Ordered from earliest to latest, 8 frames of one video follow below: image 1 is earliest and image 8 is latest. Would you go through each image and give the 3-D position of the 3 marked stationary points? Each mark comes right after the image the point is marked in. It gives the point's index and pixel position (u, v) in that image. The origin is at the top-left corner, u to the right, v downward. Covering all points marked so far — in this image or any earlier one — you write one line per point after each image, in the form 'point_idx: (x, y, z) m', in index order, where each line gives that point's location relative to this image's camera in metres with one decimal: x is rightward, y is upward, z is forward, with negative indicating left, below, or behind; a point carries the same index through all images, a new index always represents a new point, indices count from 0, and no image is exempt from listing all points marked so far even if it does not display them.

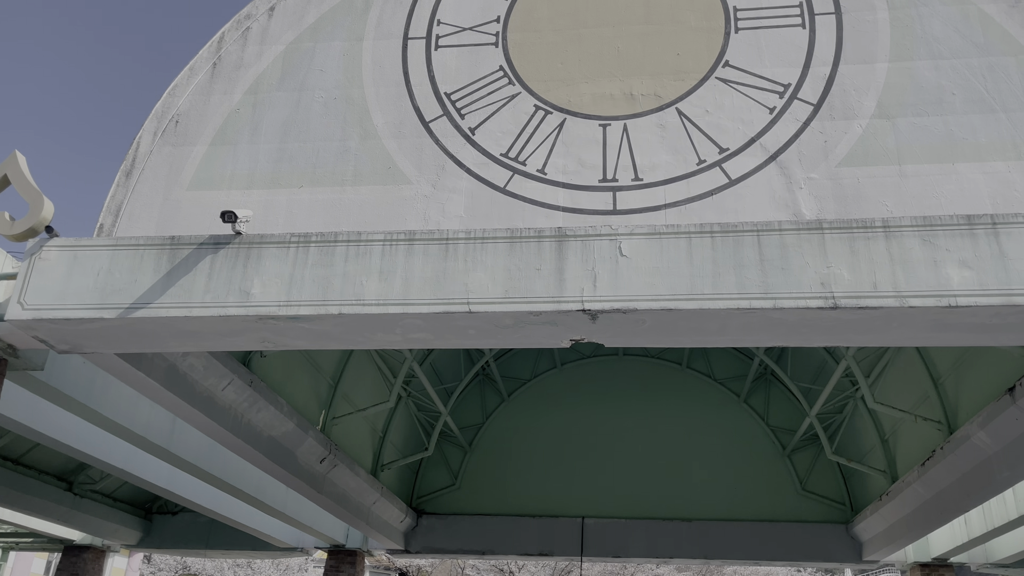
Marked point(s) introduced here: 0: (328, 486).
0: (-3.6, -3.9, +15.7) m
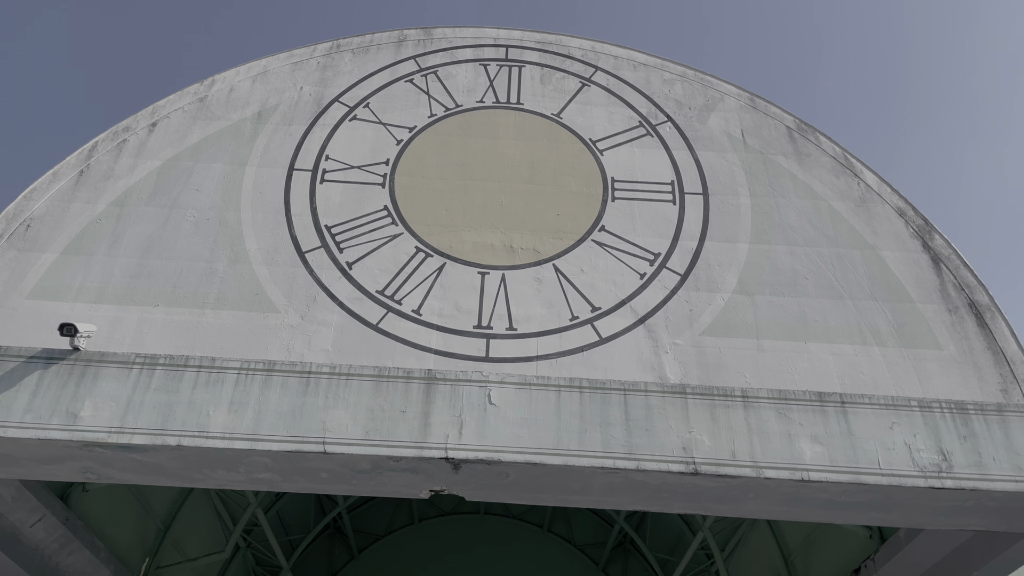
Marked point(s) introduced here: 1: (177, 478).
0: (-6.4, -6.1, +13.8) m
1: (-3.3, -1.8, +7.8) m
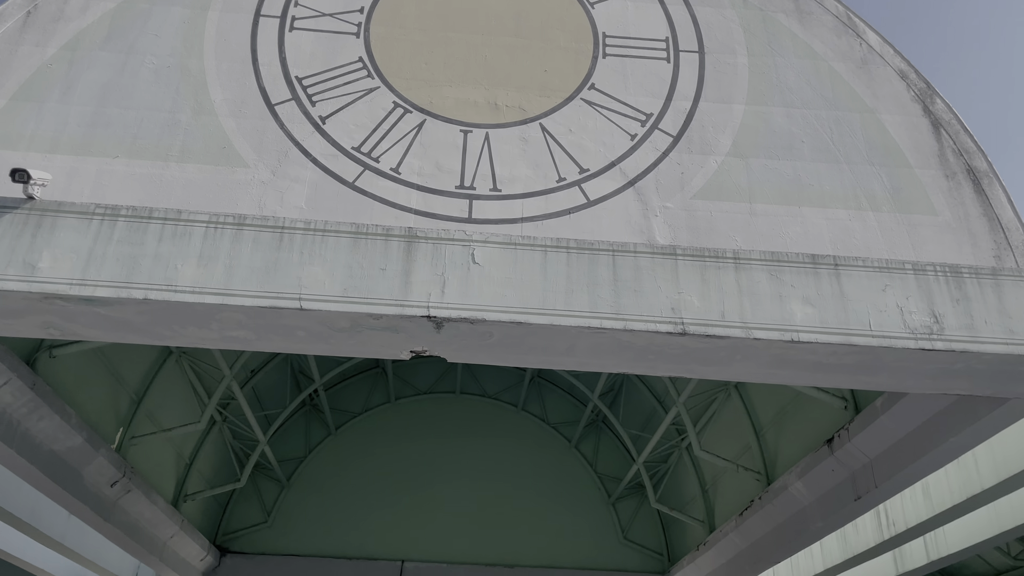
0: (-6.8, -3.9, +13.8) m
1: (-3.4, -0.4, +7.5) m
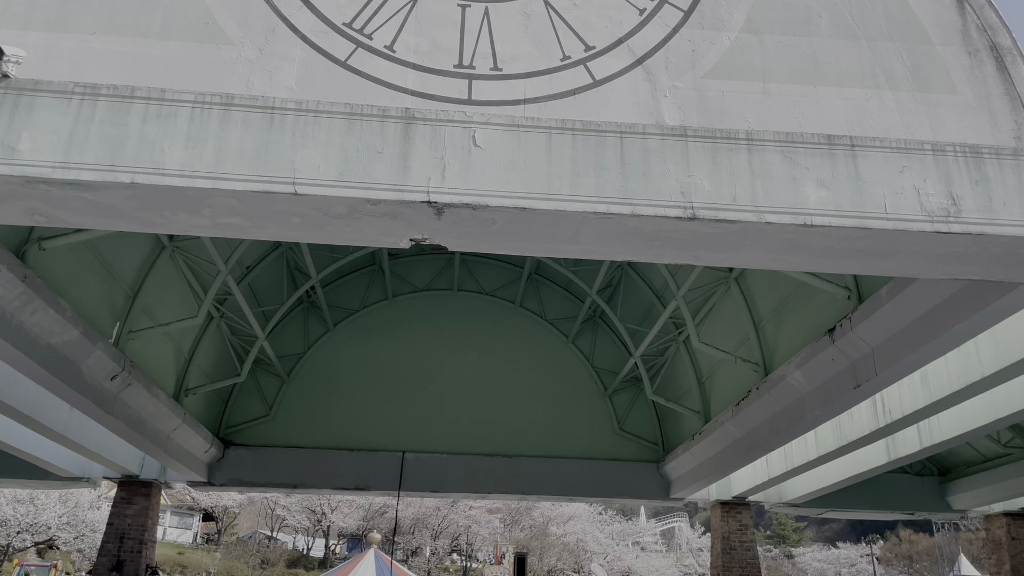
0: (-6.8, -2.1, +13.9) m
1: (-3.4, +0.6, +7.2) m
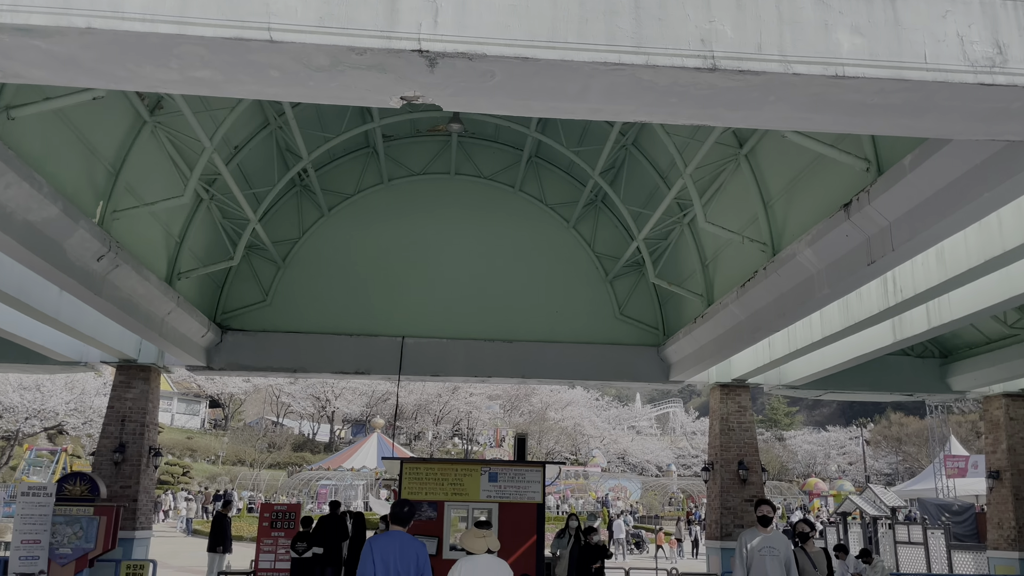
0: (-6.8, 0.0, +13.5) m
1: (-3.4, +1.7, +6.6) m
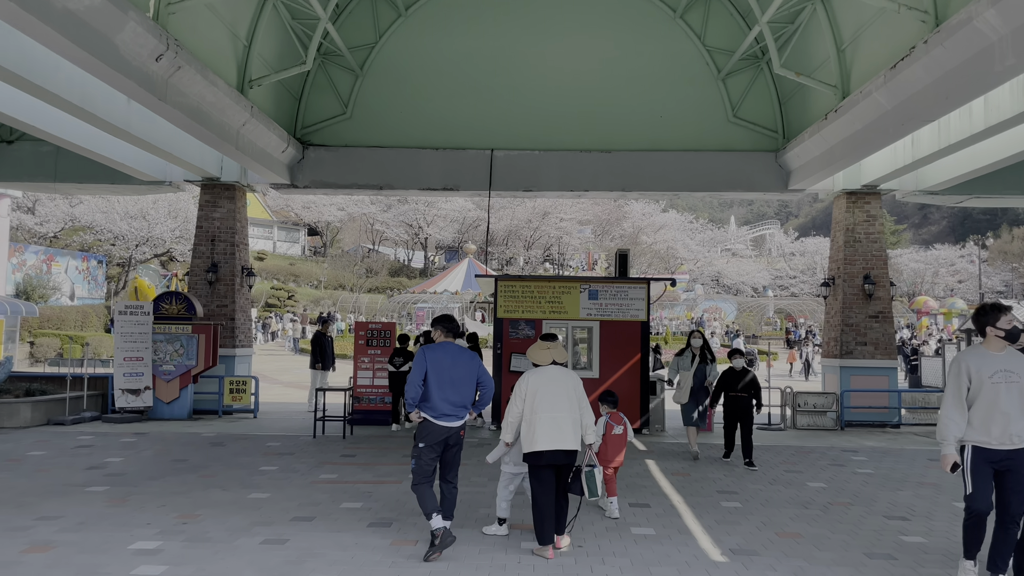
0: (-5.2, +3.0, +12.4) m
1: (-2.6, +3.2, +4.9) m
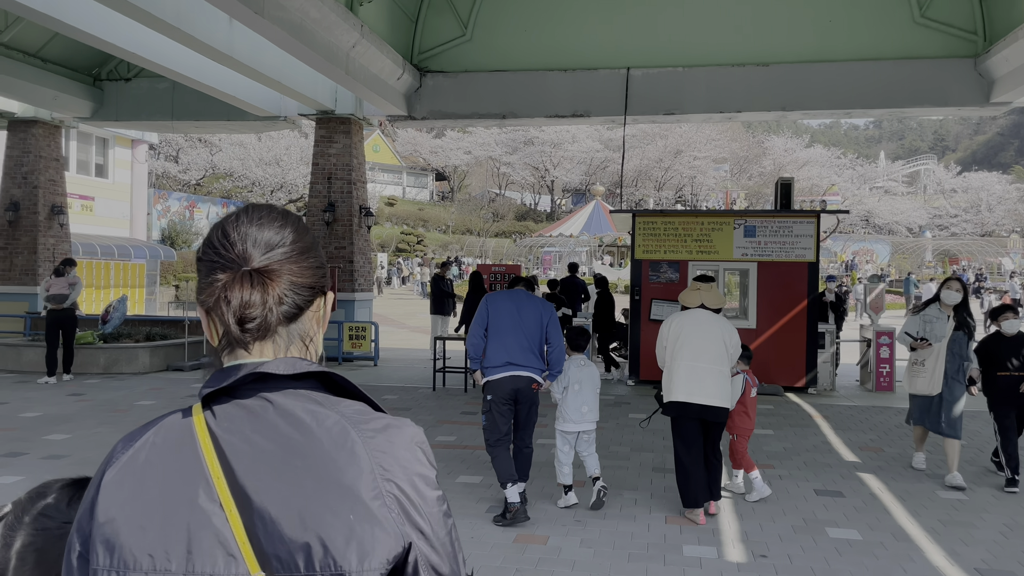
0: (-3.3, +3.8, +11.1) m
1: (-1.9, +3.6, +3.2) m
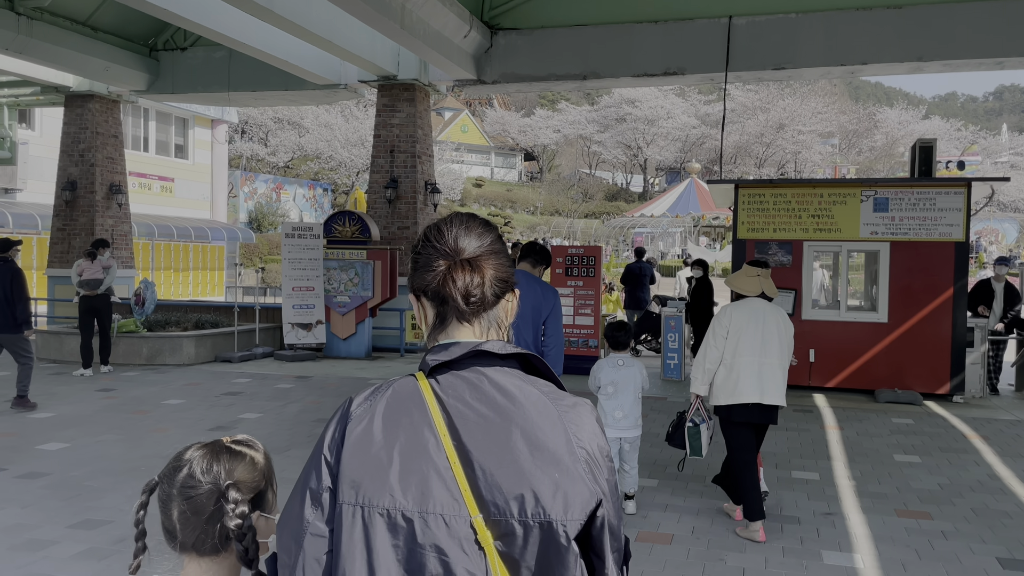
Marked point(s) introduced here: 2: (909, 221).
0: (-2.4, +4.0, +9.5) m
1: (-1.9, +3.6, +1.6) m
2: (+5.3, +0.9, +10.8) m
